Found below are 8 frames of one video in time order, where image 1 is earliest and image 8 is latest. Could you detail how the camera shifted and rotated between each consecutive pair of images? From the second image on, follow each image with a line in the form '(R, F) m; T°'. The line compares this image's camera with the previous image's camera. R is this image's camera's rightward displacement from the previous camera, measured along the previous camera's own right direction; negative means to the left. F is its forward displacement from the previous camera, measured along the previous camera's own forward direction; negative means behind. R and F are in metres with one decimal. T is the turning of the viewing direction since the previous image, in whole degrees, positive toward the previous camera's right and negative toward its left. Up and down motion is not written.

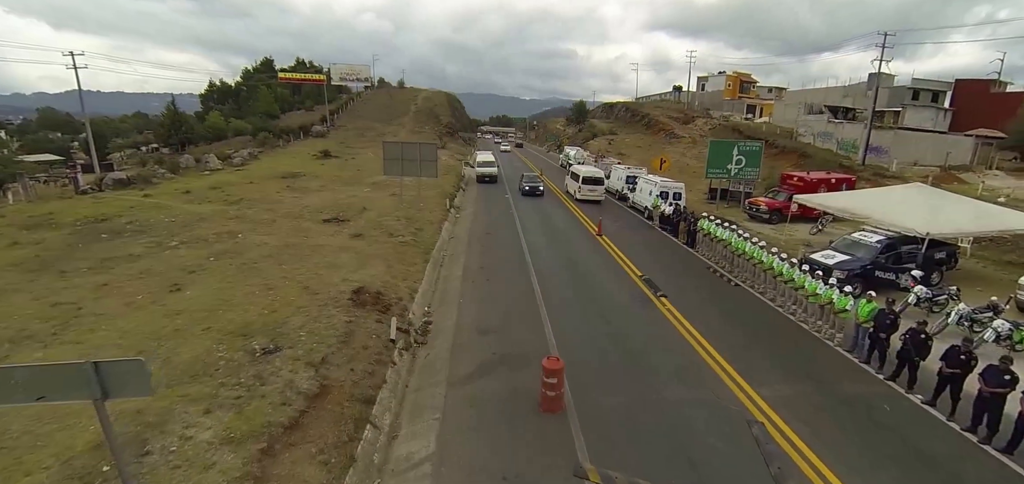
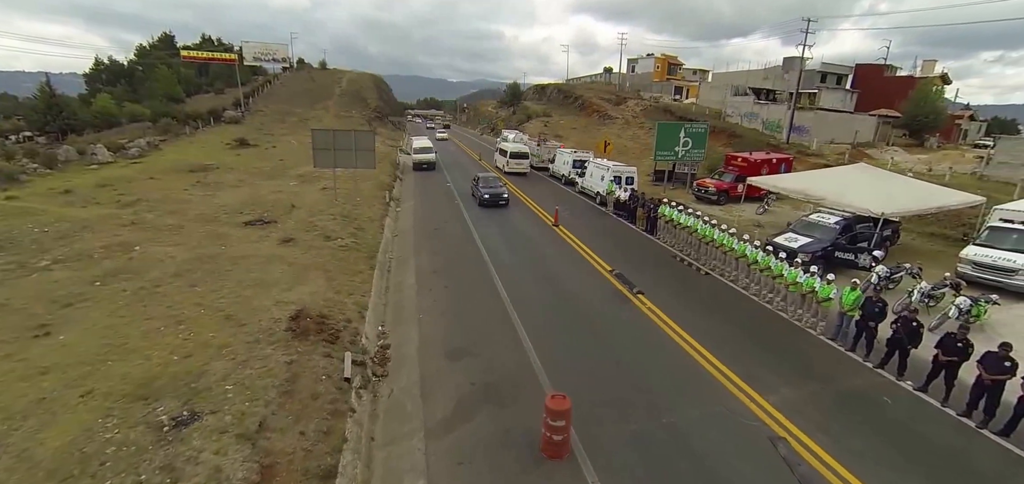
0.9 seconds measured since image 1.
(-0.6, +1.4) m; +8°
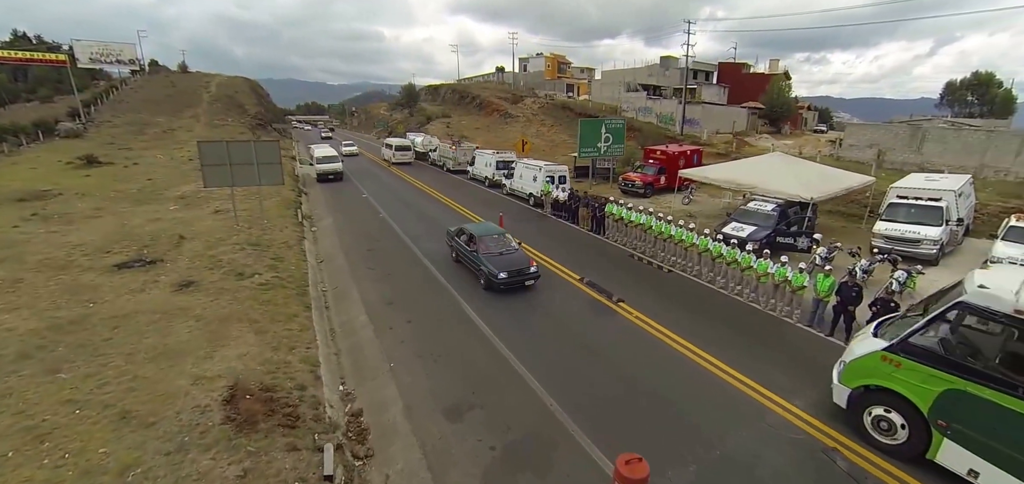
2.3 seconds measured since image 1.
(-1.4, +1.5) m; +12°
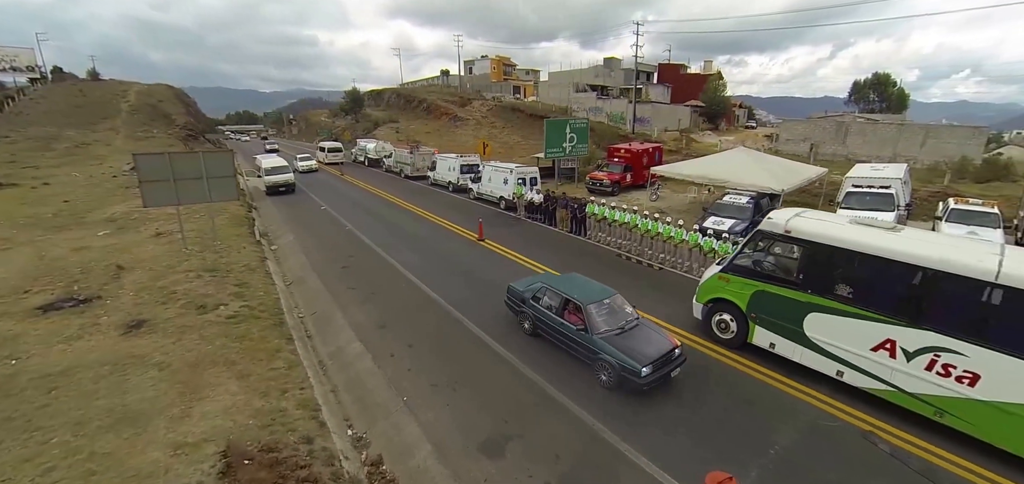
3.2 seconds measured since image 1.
(-1.1, +0.8) m; +7°
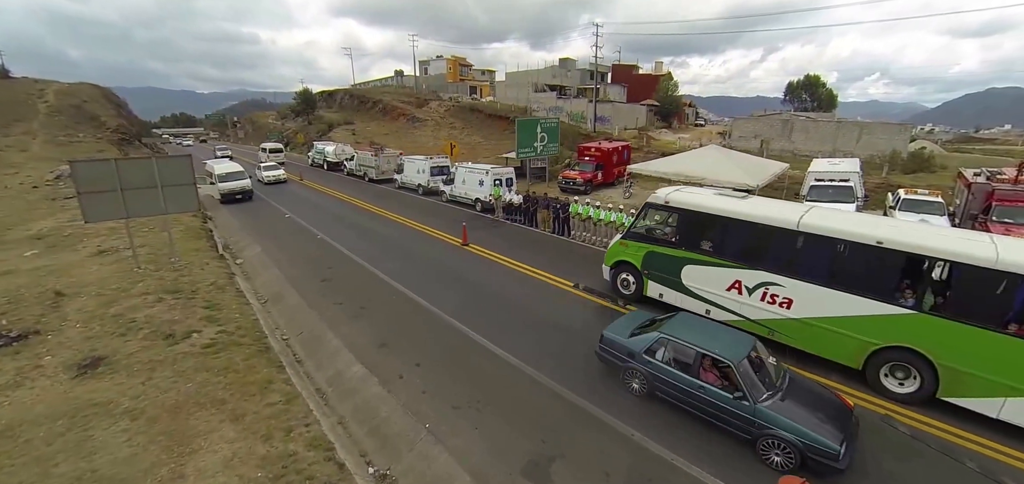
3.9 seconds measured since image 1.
(-1.0, +0.6) m; +6°
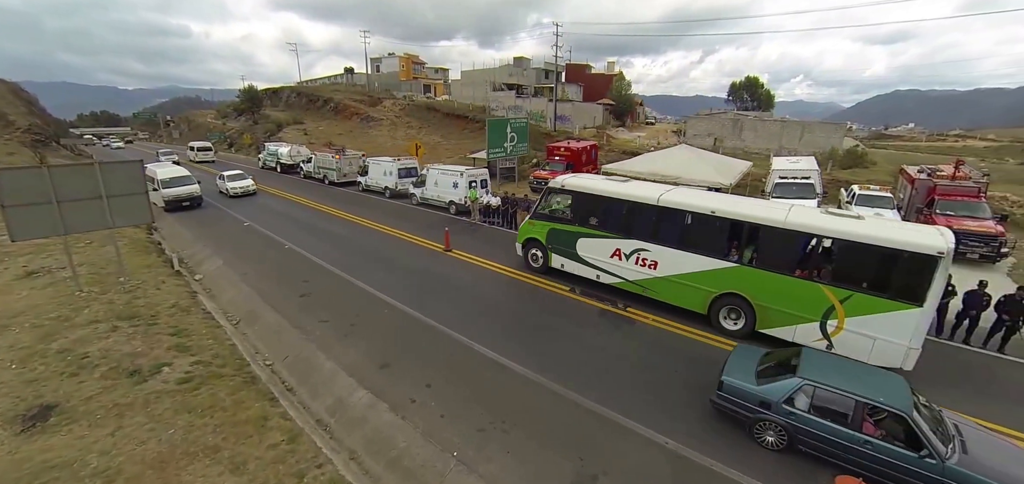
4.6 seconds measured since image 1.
(-1.0, +0.5) m; +6°
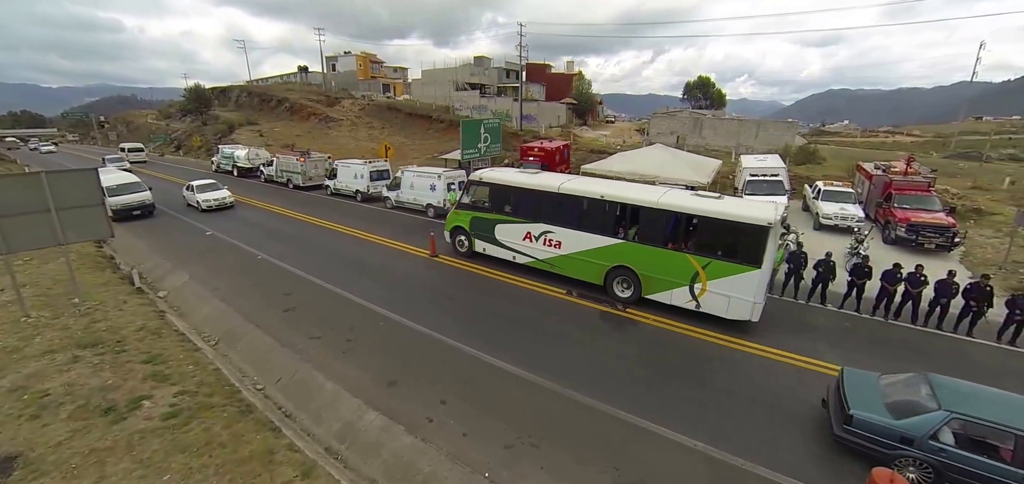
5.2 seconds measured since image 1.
(-0.9, +0.4) m; +5°
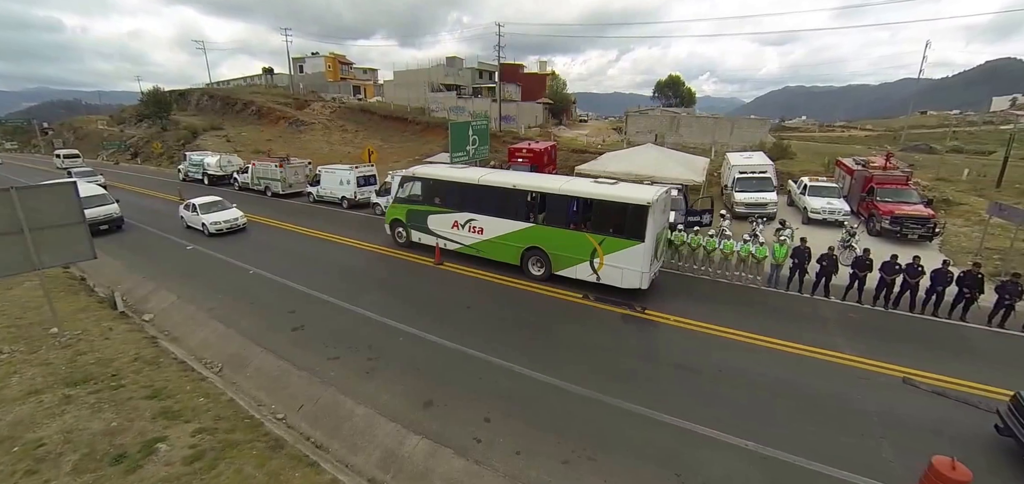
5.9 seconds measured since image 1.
(-1.1, +0.4) m; +4°
